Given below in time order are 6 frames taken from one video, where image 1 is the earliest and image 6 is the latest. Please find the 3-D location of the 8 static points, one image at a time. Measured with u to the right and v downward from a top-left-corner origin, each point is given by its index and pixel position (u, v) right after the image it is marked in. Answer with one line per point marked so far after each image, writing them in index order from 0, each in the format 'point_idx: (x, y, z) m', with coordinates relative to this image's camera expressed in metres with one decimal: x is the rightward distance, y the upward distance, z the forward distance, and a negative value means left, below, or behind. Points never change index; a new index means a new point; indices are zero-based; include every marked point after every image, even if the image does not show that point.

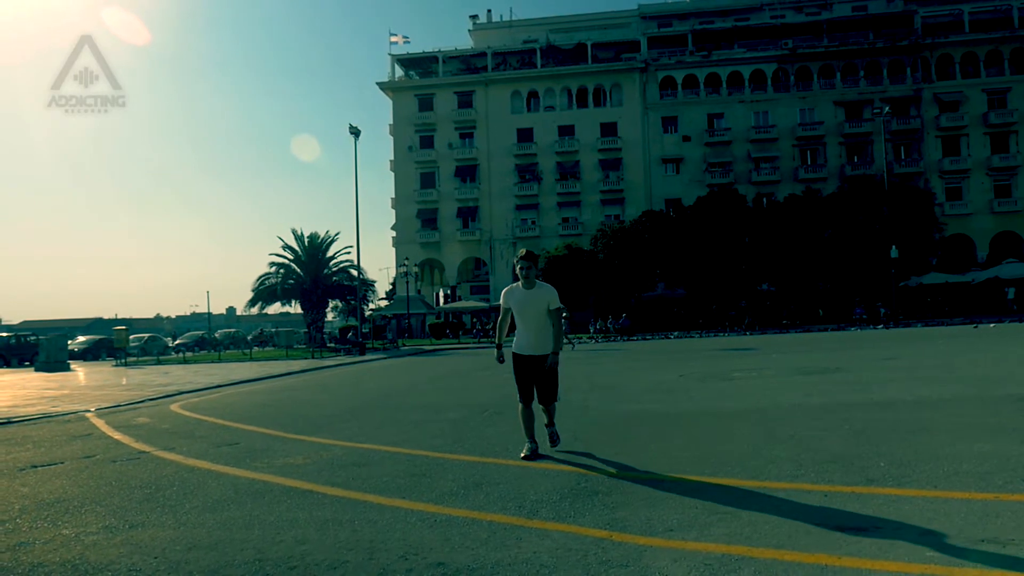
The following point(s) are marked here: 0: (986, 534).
0: (+2.6, -1.3, +4.3) m
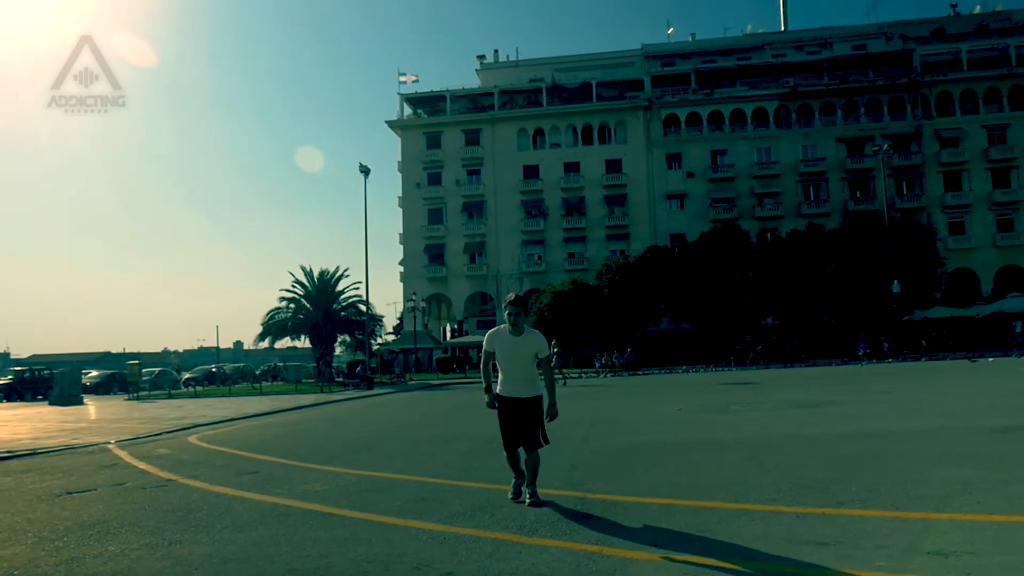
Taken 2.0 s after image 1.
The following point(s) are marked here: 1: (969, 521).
0: (+2.6, -1.6, +4.8) m
1: (+3.2, -1.6, +5.3) m
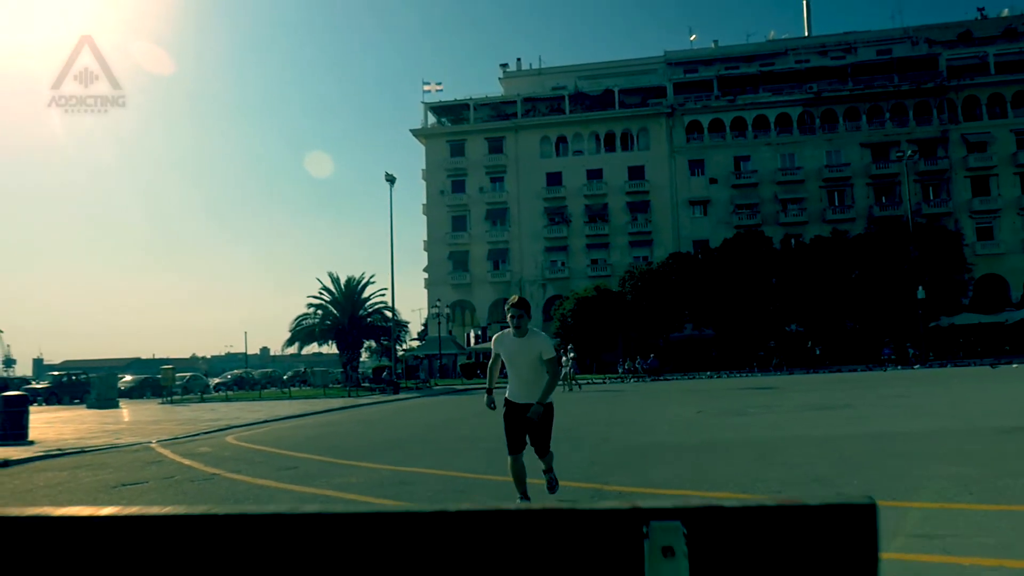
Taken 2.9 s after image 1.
0: (+2.8, -1.6, +5.2) m
1: (+3.3, -1.6, +5.7) m
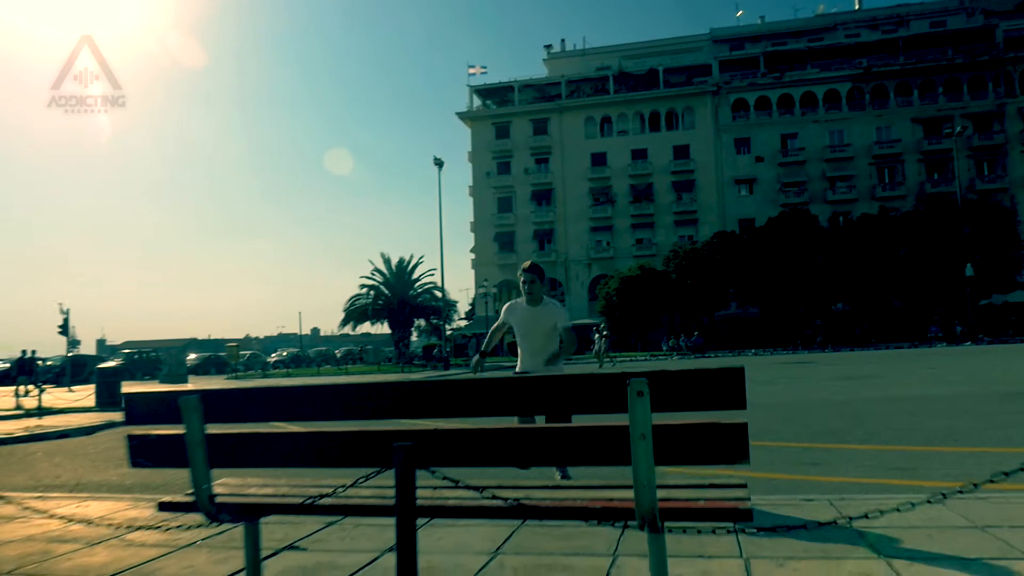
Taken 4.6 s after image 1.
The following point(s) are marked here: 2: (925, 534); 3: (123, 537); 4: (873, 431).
0: (+3.2, -1.4, +6.3) m
1: (+3.7, -1.4, +6.7) m
2: (+2.0, -1.2, +3.8) m
3: (-2.2, -1.4, +4.5) m
4: (+3.9, -1.5, +8.3) m
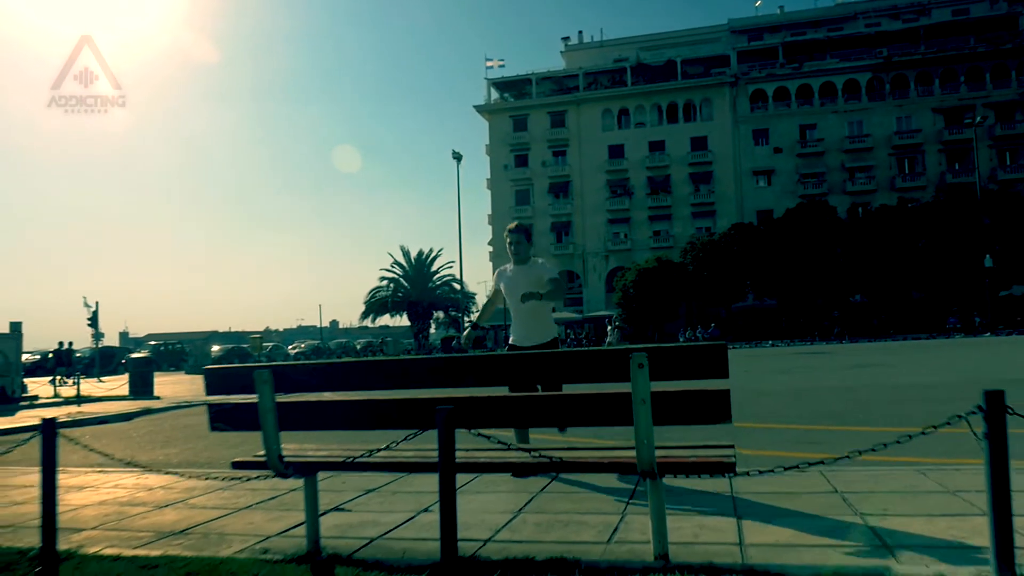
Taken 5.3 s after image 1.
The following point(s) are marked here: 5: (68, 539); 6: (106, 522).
0: (+3.4, -1.4, +6.7) m
1: (+3.9, -1.3, +7.1) m
2: (+2.1, -1.1, +4.3) m
3: (-2.1, -1.4, +5.0) m
4: (+4.1, -1.4, +8.7) m
5: (-2.4, -1.3, +4.1) m
6: (-2.4, -1.4, +4.5) m
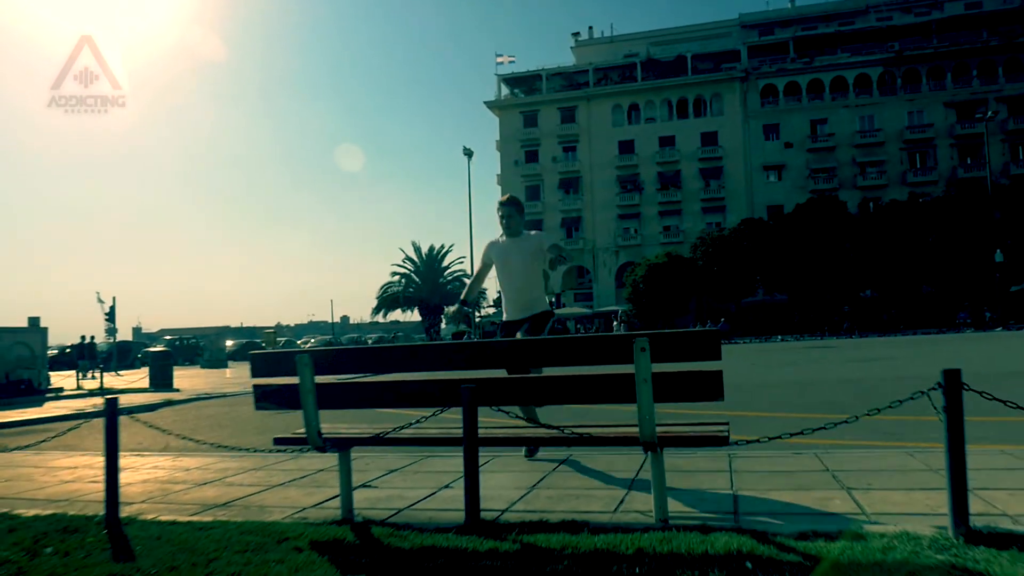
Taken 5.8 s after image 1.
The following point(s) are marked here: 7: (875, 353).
0: (+3.5, -1.3, +7.0) m
1: (+4.1, -1.3, +7.4) m
2: (+2.2, -1.1, +4.6) m
3: (-2.0, -1.3, +5.4) m
4: (+4.2, -1.4, +9.0) m
5: (-2.3, -1.3, +4.5) m
6: (-2.3, -1.3, +4.9) m
7: (+8.6, -1.5, +18.2) m
